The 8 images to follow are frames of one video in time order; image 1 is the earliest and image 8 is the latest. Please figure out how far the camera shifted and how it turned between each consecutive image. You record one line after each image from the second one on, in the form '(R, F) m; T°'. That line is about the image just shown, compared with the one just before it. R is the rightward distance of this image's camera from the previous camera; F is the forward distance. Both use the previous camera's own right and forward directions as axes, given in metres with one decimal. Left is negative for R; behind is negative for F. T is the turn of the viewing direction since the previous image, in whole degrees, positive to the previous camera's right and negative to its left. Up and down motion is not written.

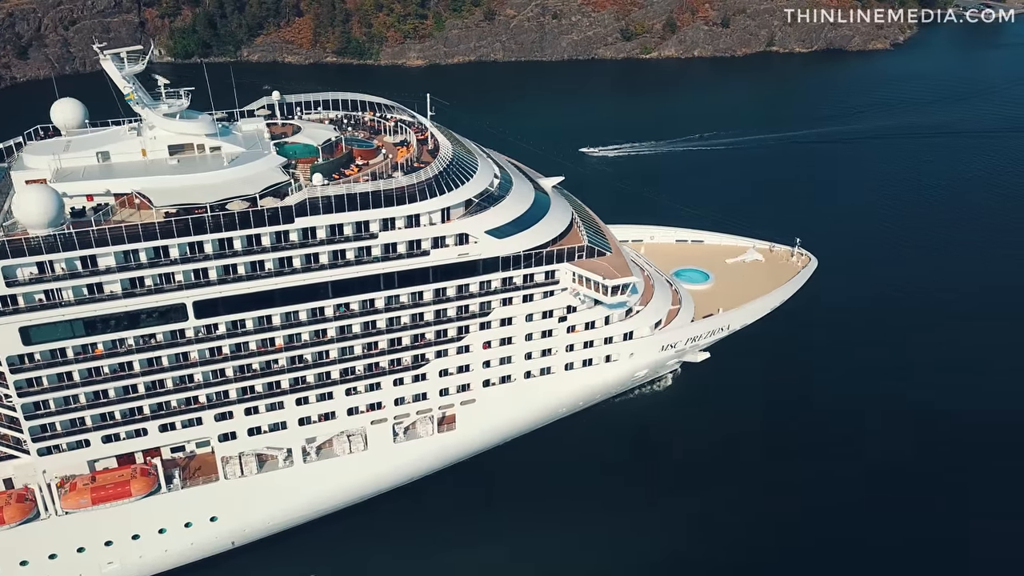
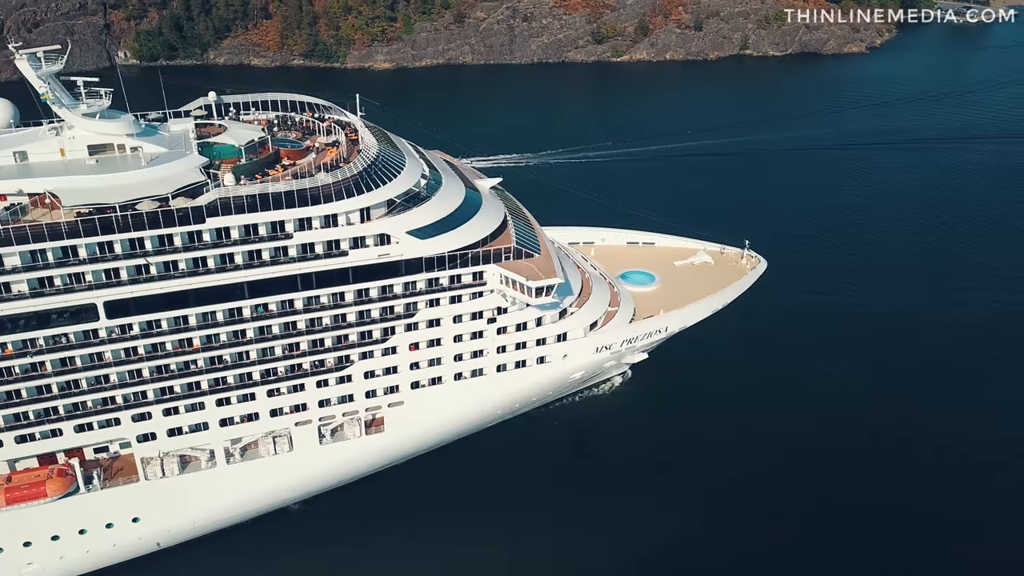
(+3.0, 0.0) m; 0°
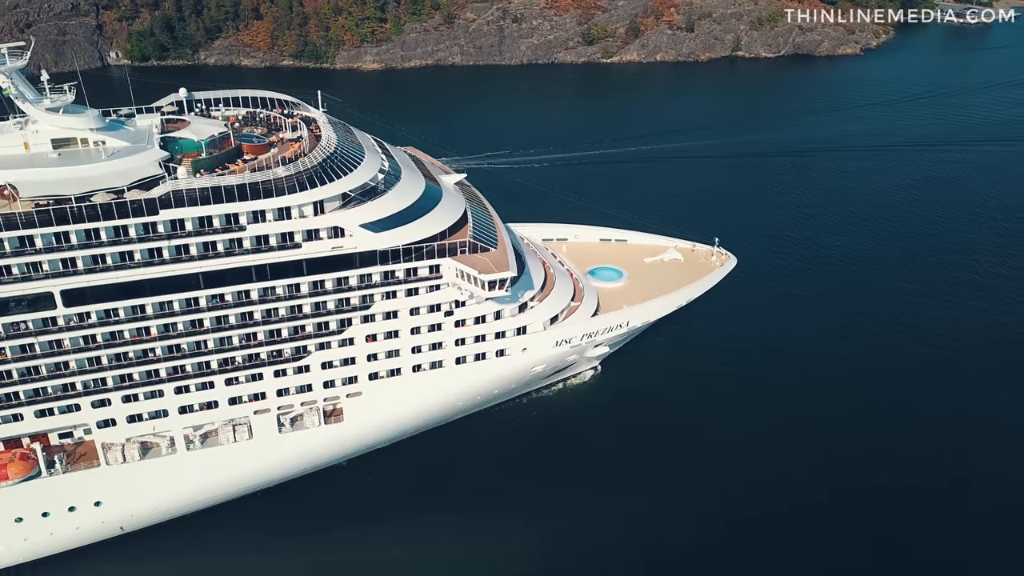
(+2.3, -0.6) m; -1°
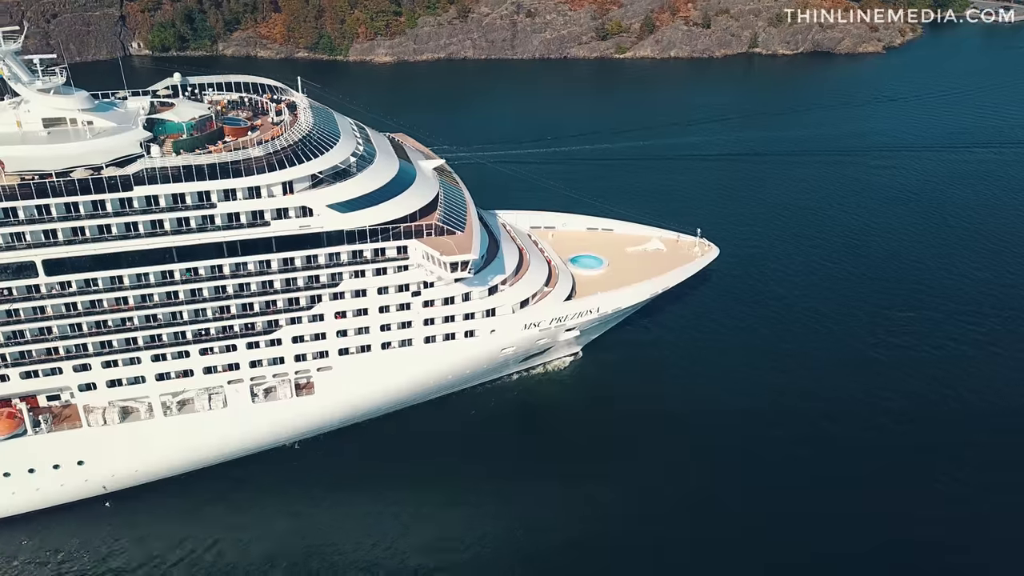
(+3.2, -1.0) m; -3°
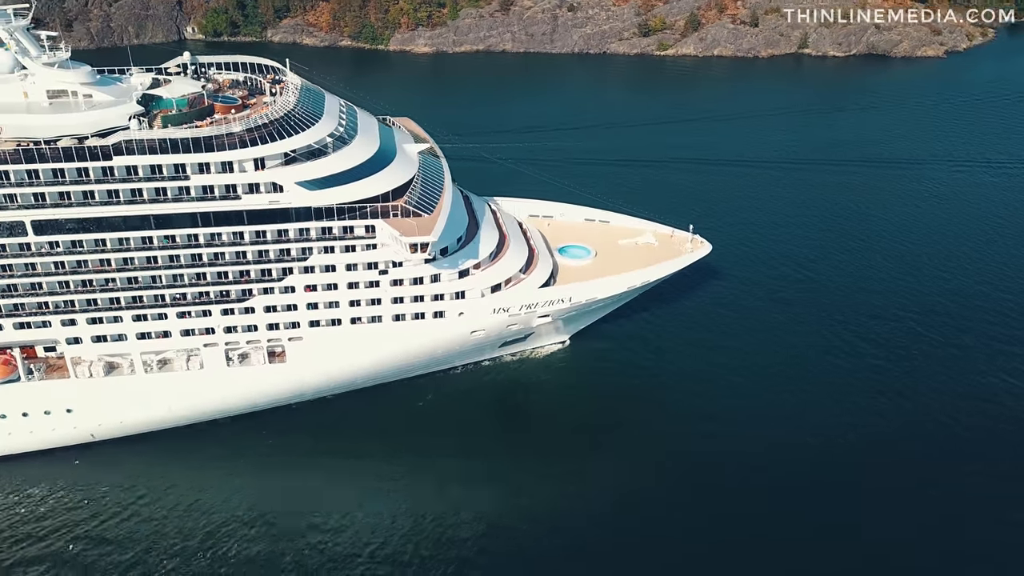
(+5.1, -0.5) m; -6°
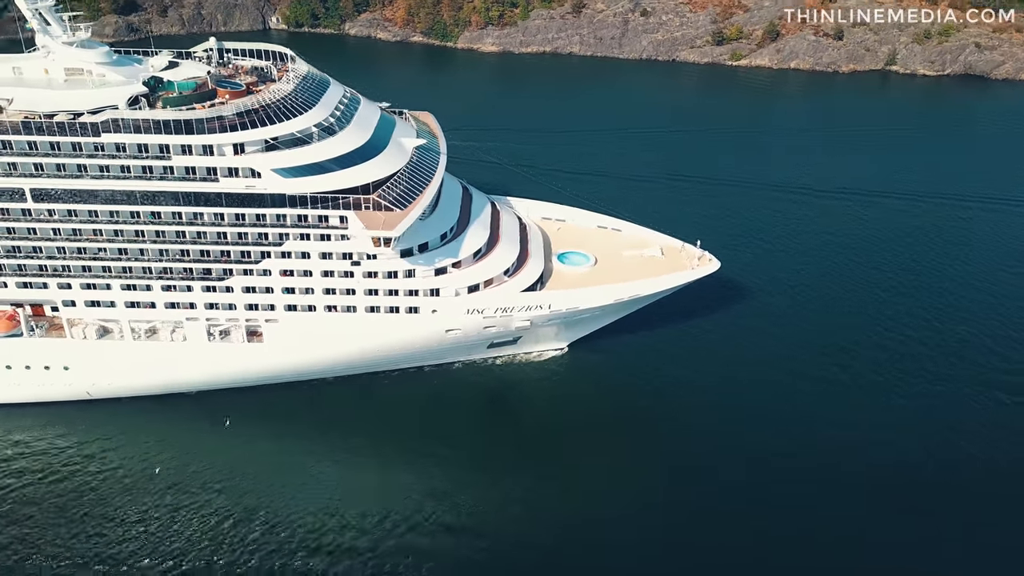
(+6.3, +1.0) m; -8°
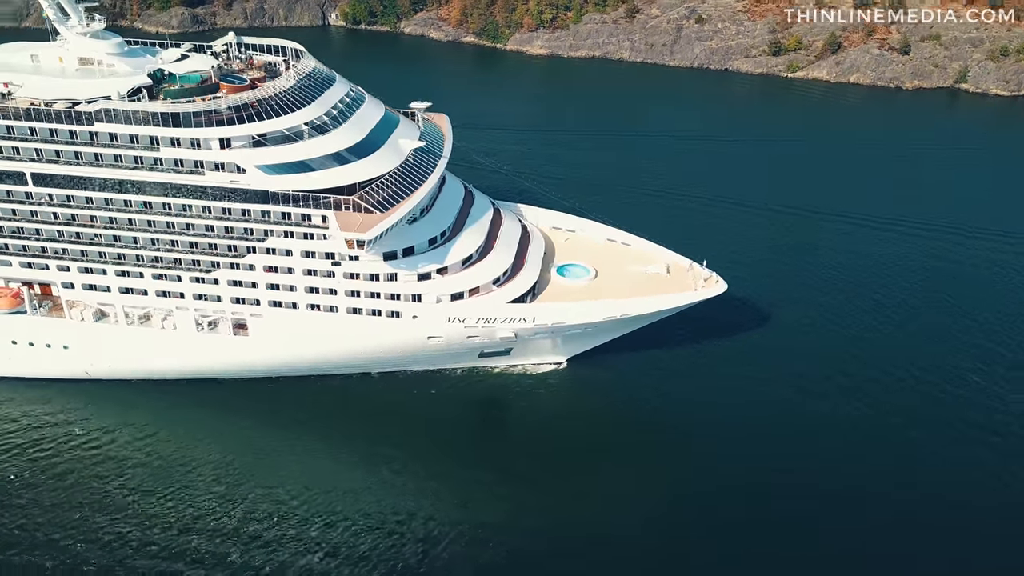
(+4.4, +1.2) m; -6°
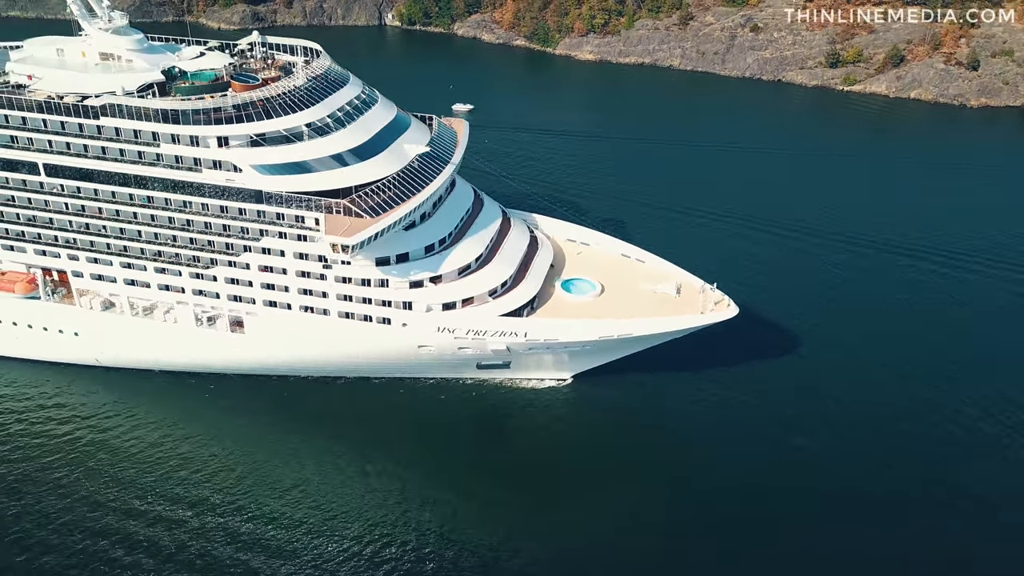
(+3.6, +1.1) m; -5°
